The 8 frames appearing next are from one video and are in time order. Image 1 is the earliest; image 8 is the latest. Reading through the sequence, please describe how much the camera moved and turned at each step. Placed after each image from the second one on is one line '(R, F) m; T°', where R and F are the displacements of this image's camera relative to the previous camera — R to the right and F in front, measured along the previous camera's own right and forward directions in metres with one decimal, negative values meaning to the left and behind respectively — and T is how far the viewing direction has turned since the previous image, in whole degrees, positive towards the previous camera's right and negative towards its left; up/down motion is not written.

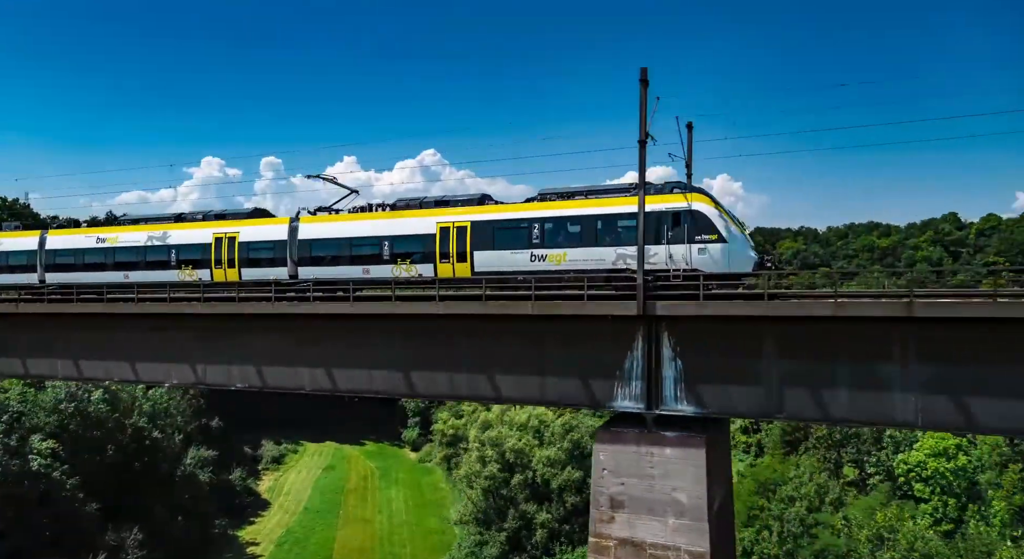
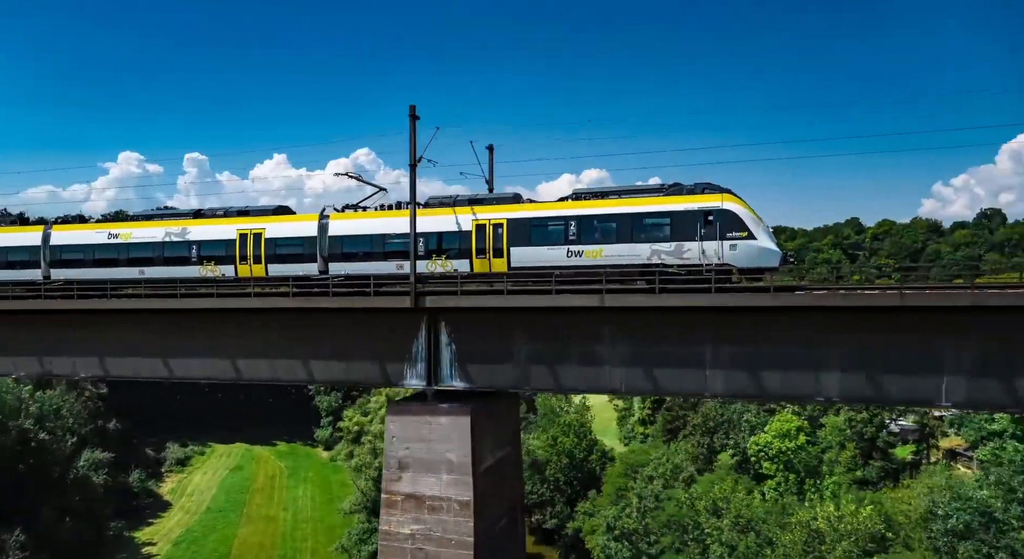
(+2.4, -2.9) m; +6°
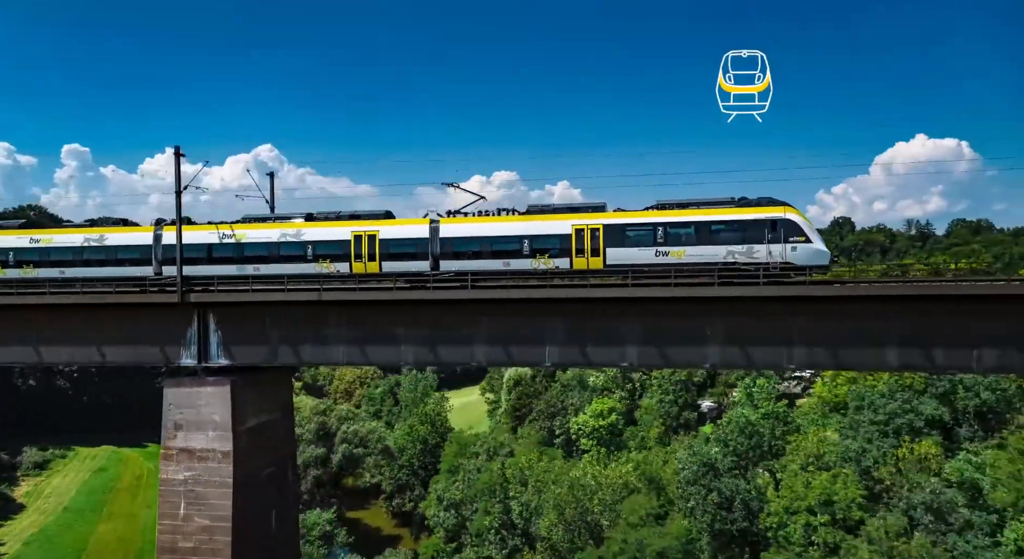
(+3.7, -5.3) m; +8°
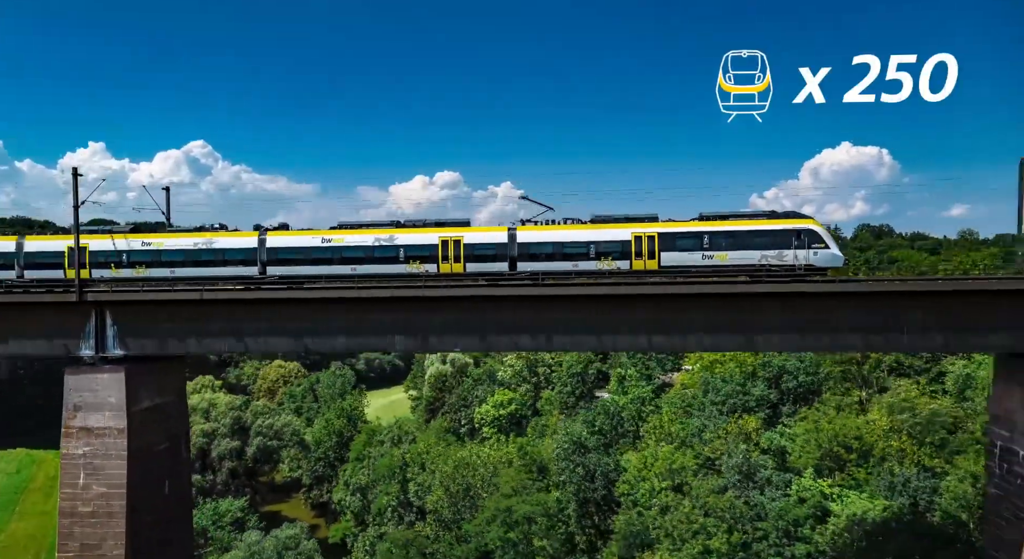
(+2.4, -4.0) m; +5°
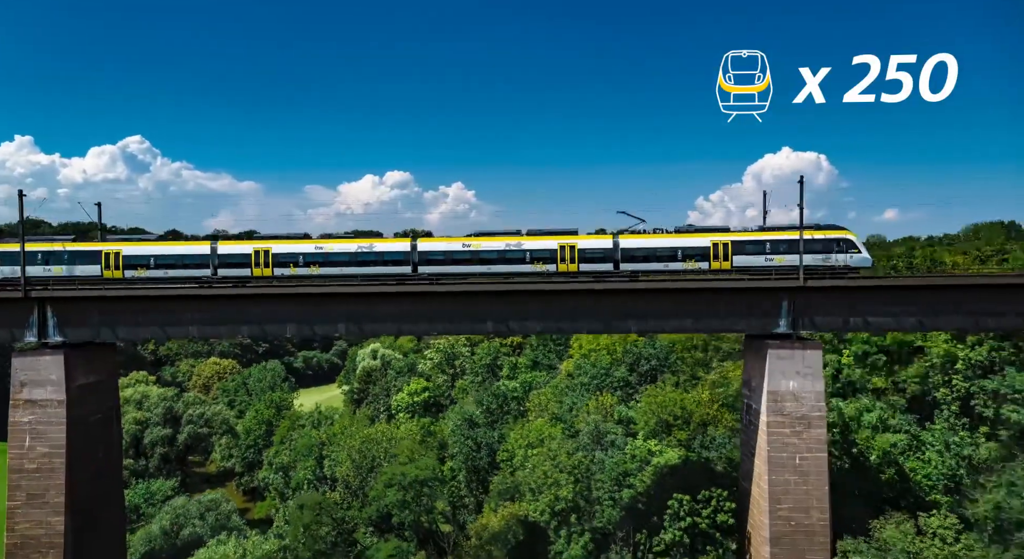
(+2.9, -6.1) m; +4°
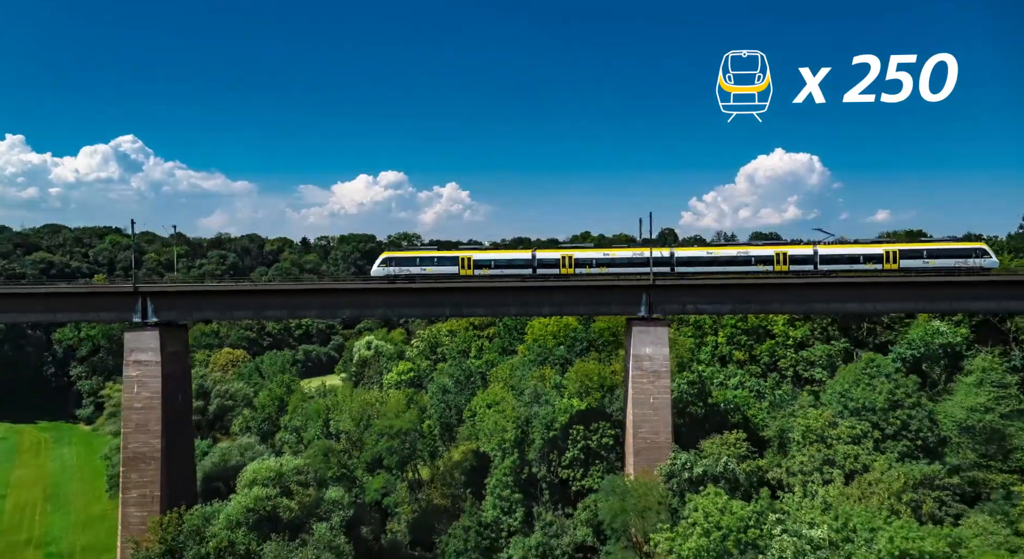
(+2.3, -13.4) m; 0°
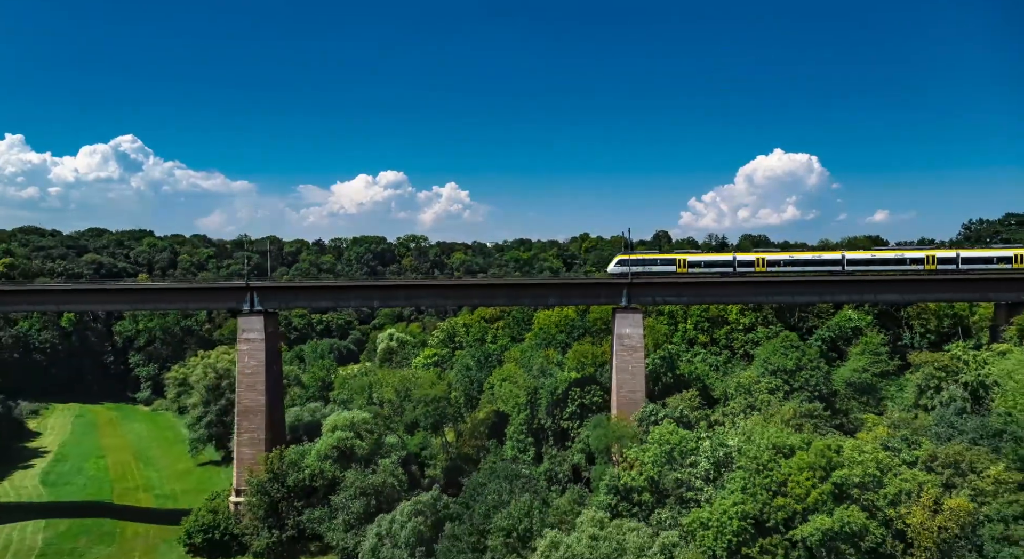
(-1.1, -13.9) m; 0°
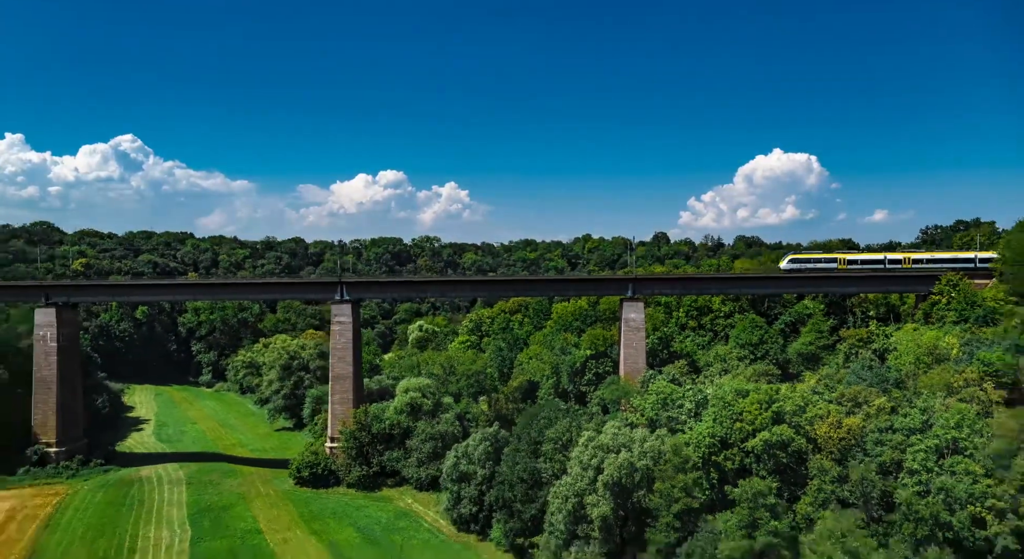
(-2.8, -16.0) m; 0°
